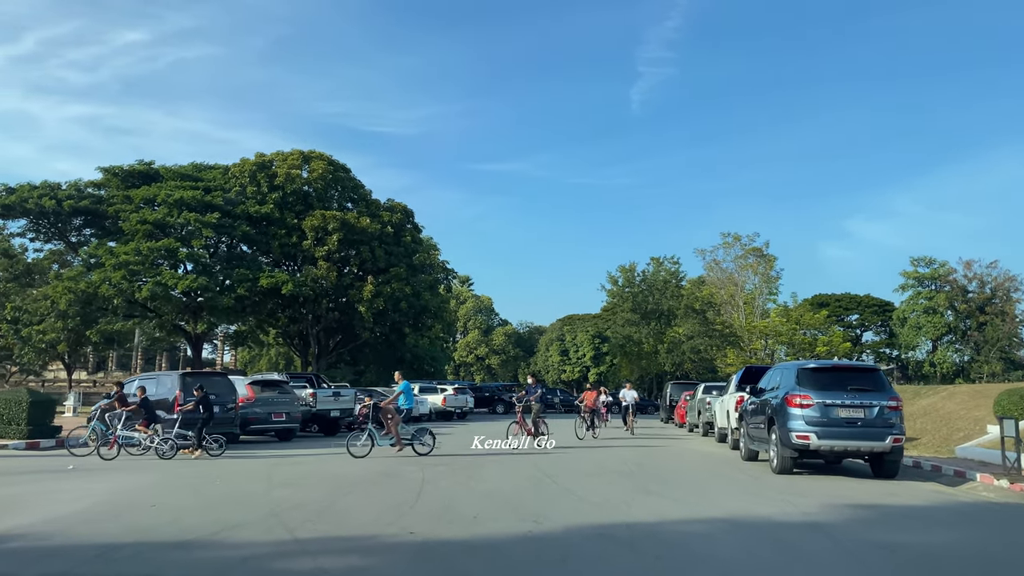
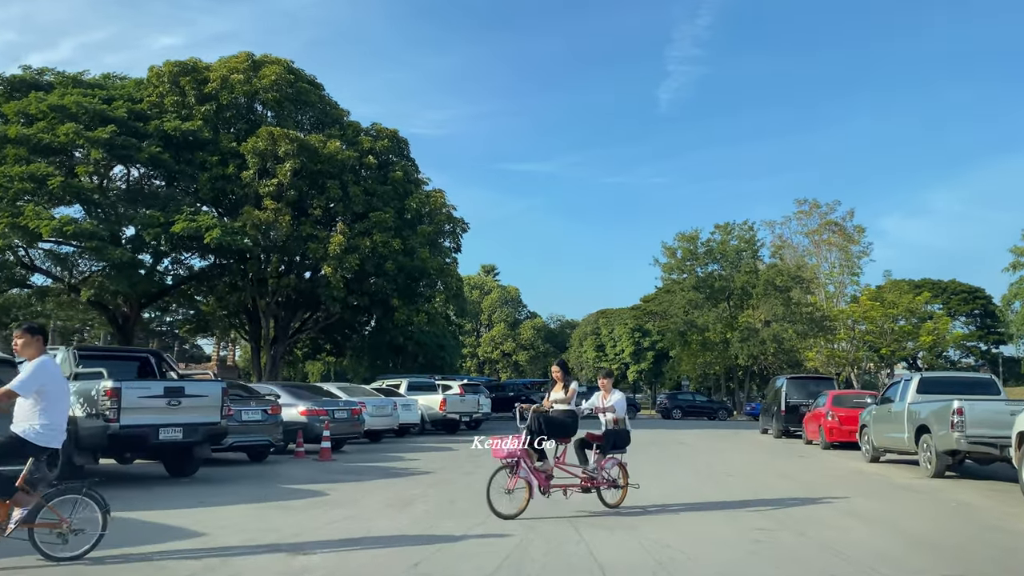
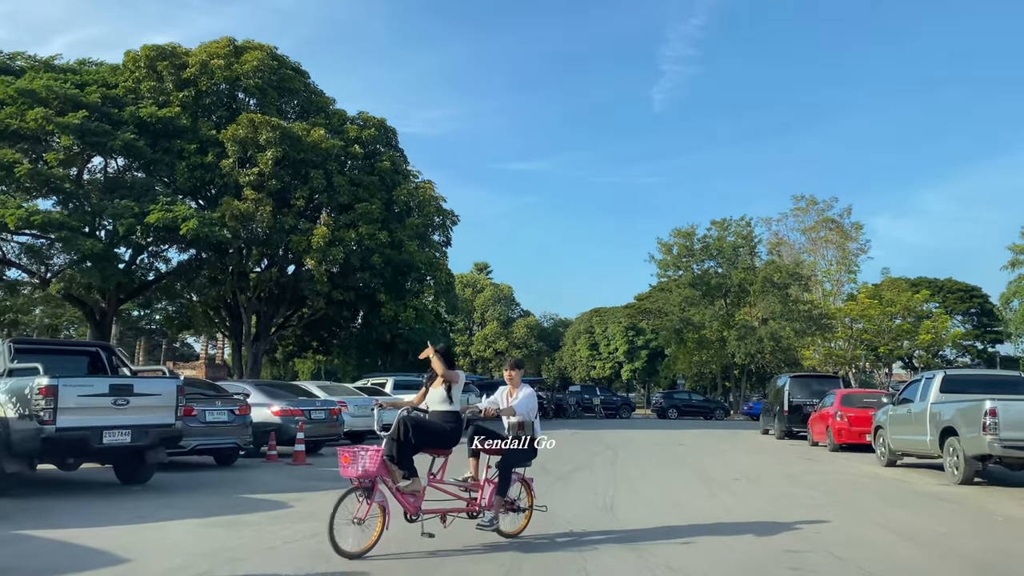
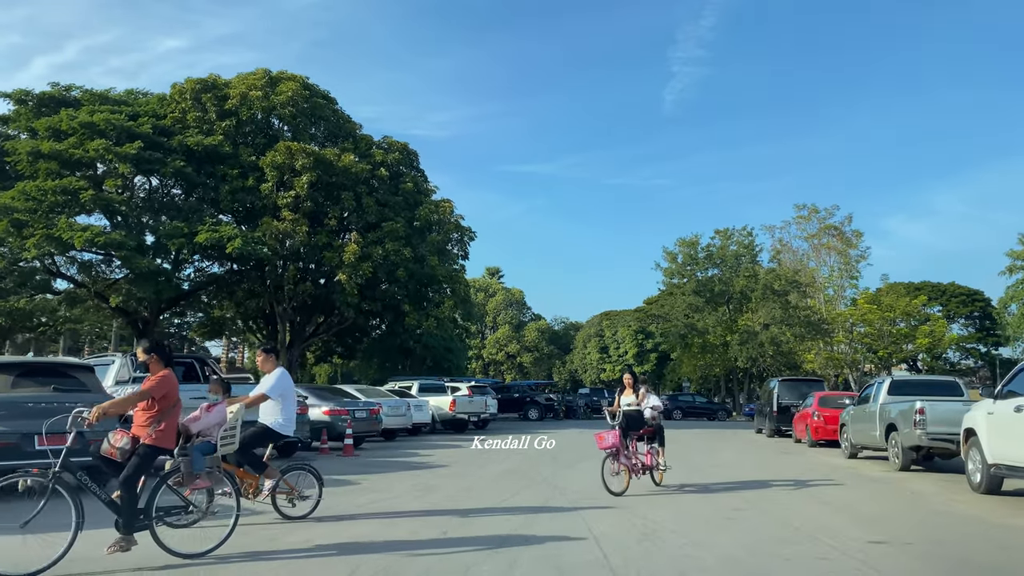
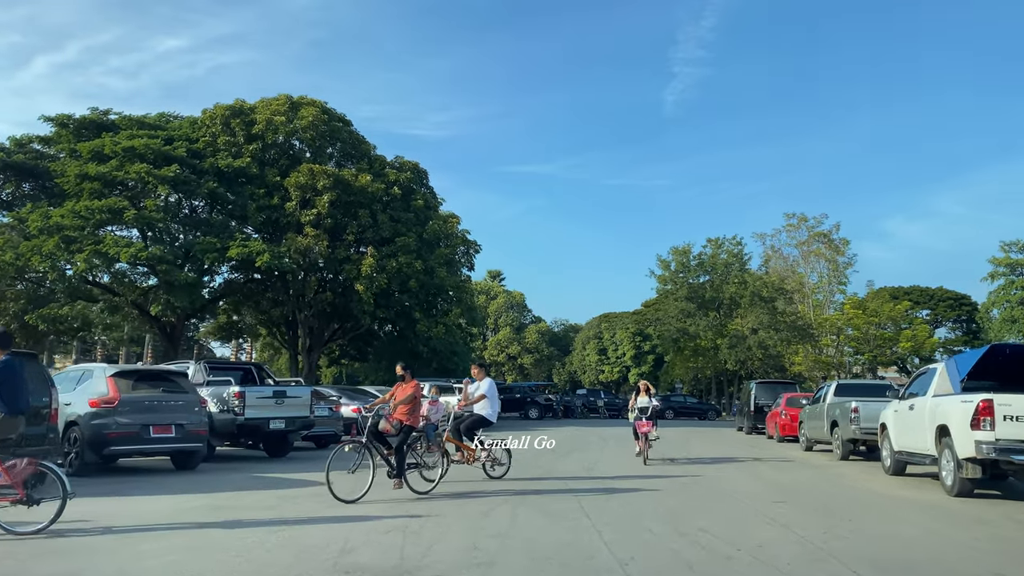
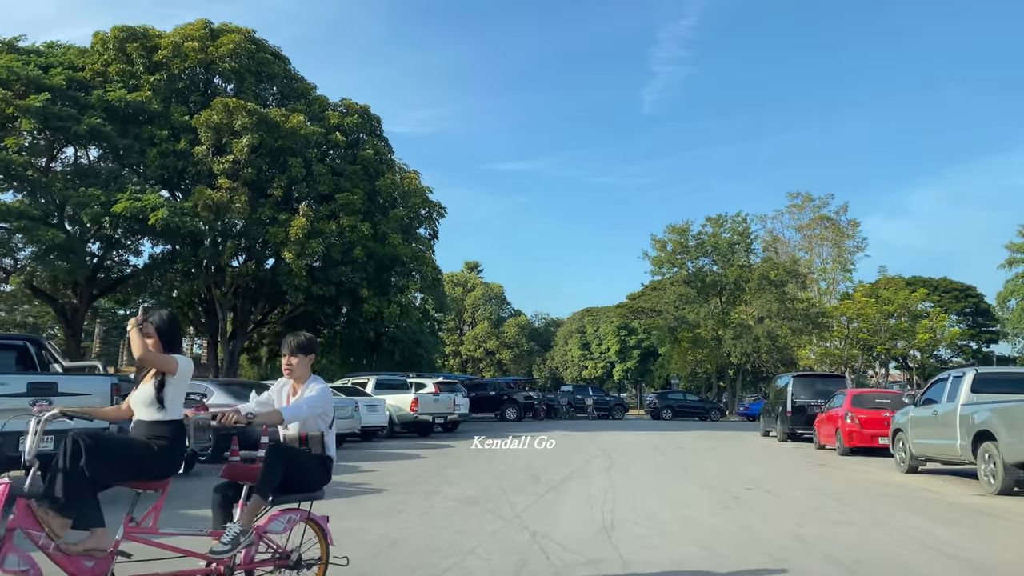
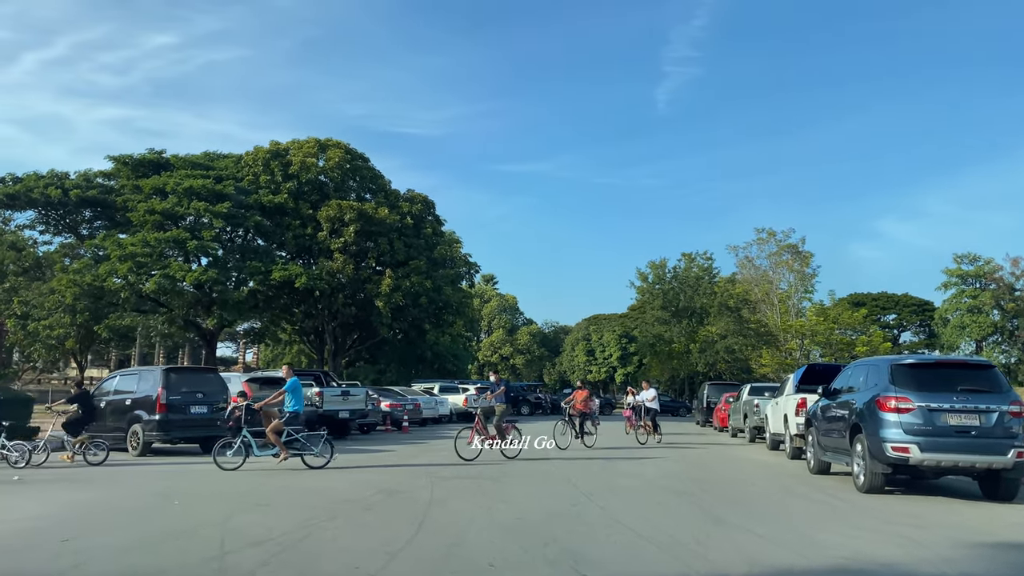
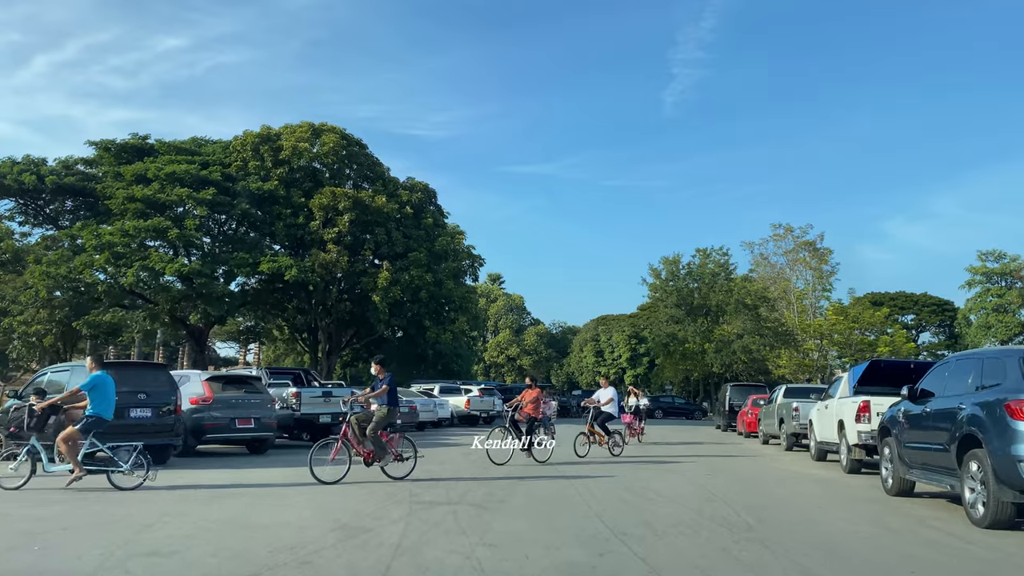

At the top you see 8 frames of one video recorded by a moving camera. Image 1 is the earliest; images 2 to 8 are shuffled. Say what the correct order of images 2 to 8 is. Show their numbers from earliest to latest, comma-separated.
7, 8, 5, 4, 2, 3, 6
